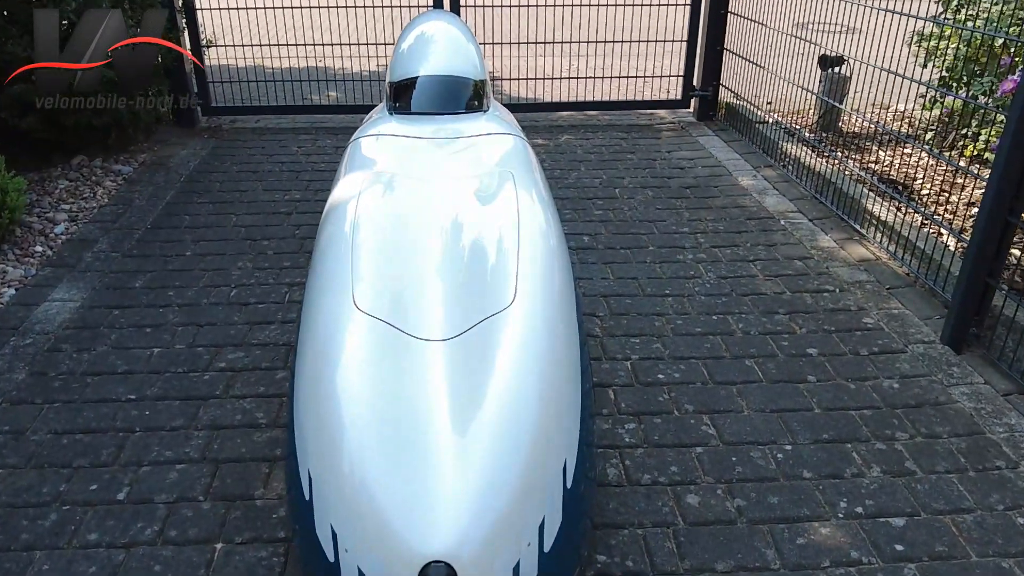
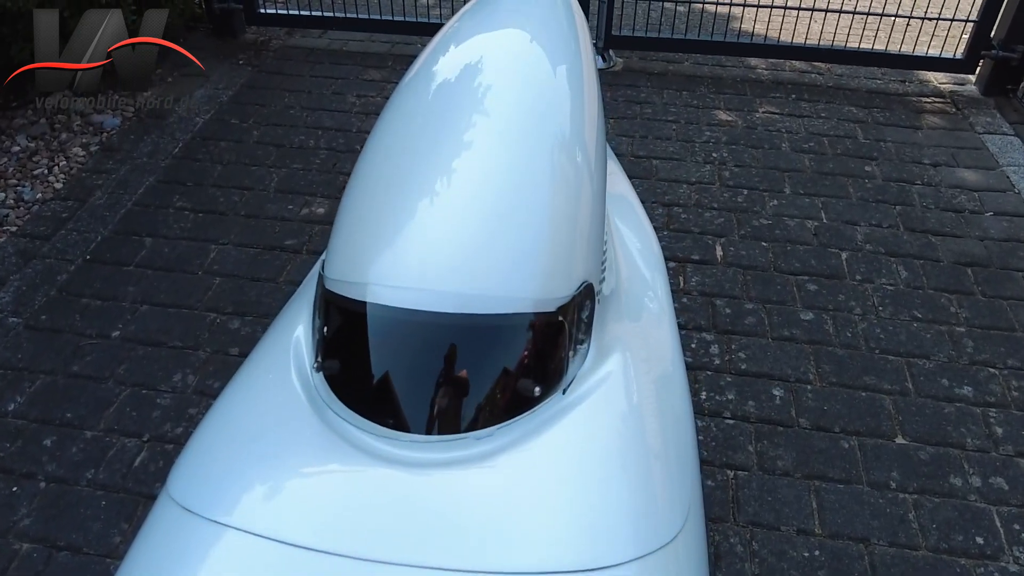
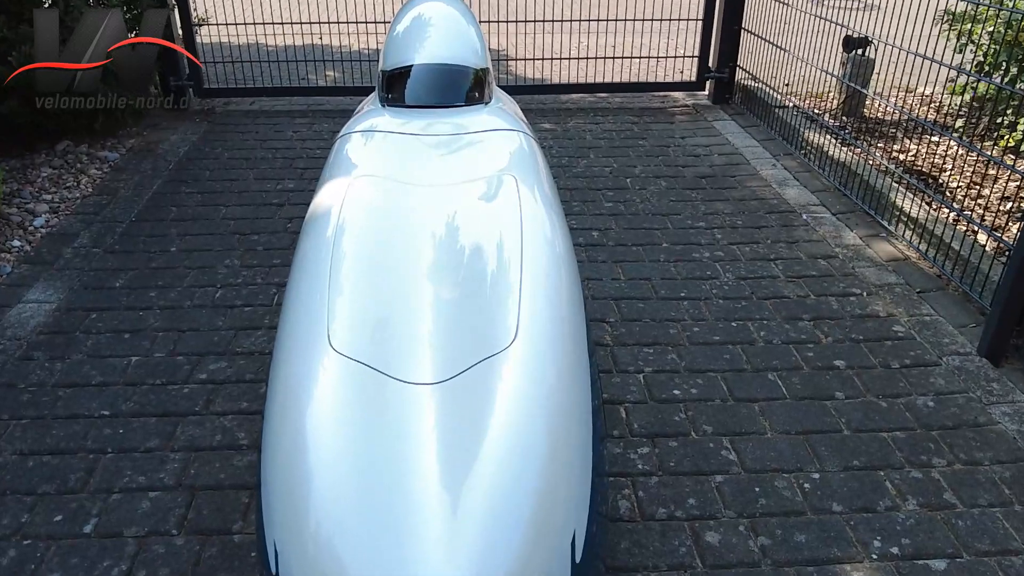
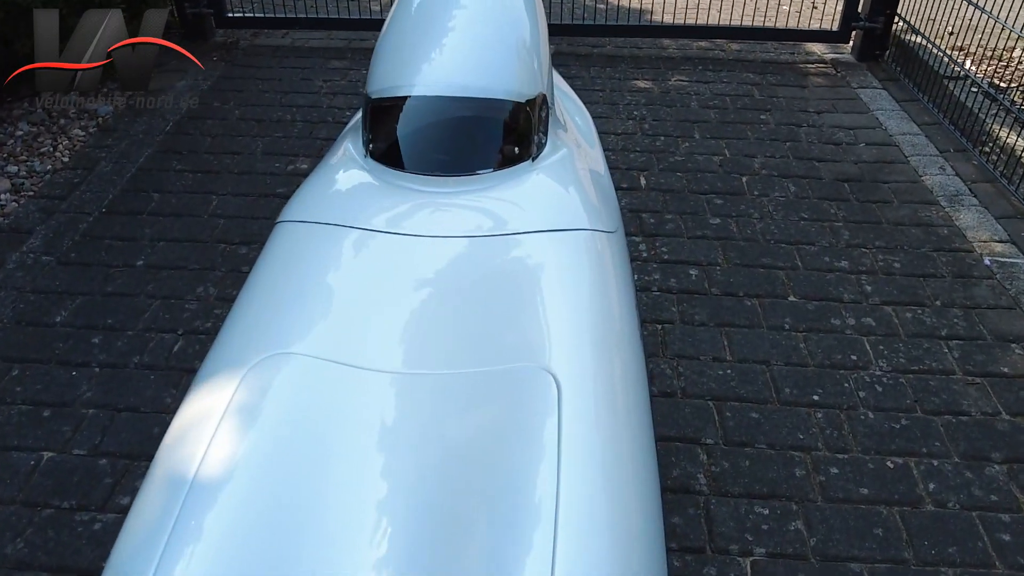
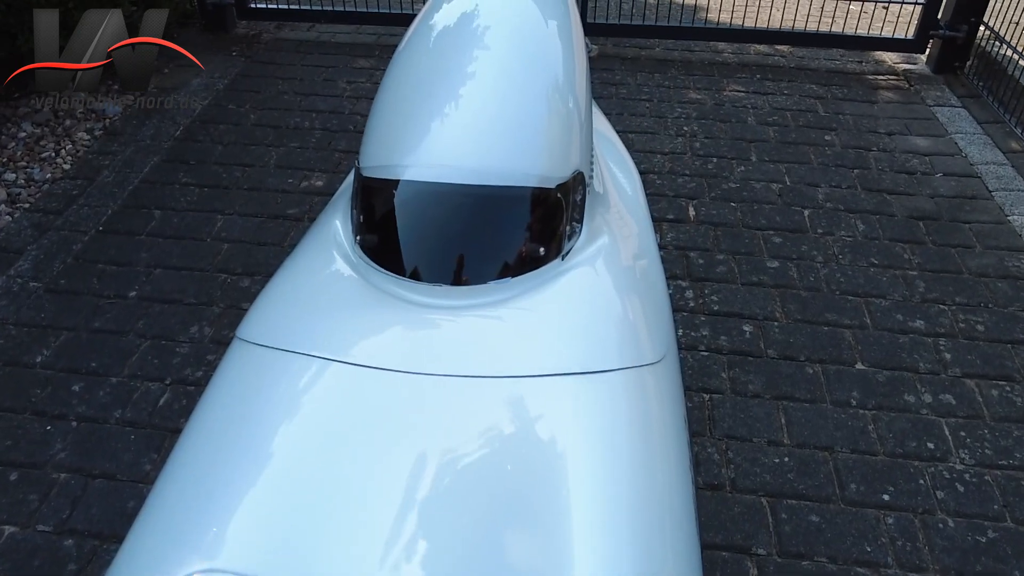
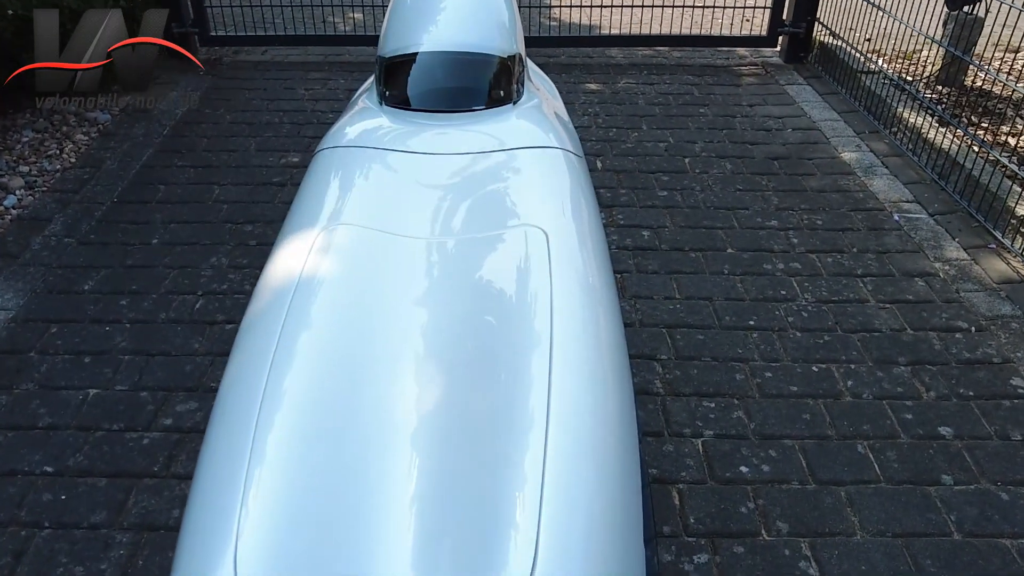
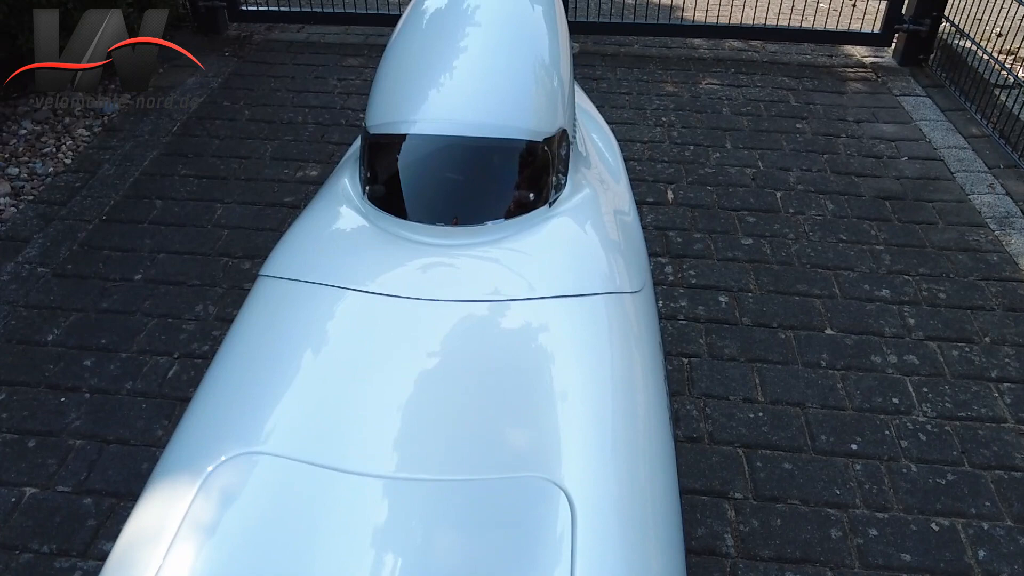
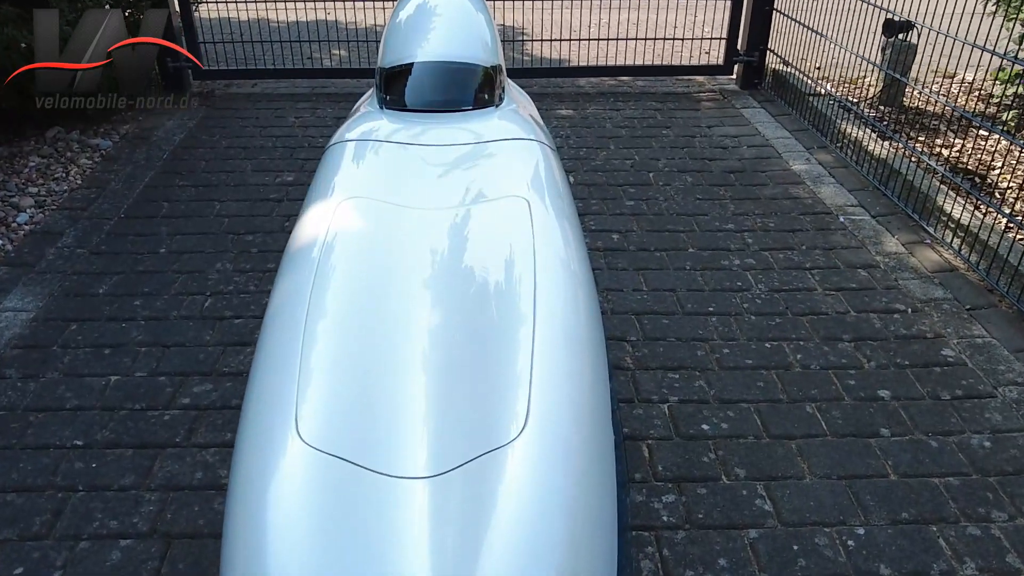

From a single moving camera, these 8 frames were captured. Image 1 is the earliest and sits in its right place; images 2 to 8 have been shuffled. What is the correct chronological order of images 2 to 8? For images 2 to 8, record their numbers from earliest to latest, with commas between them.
3, 8, 6, 4, 7, 5, 2
